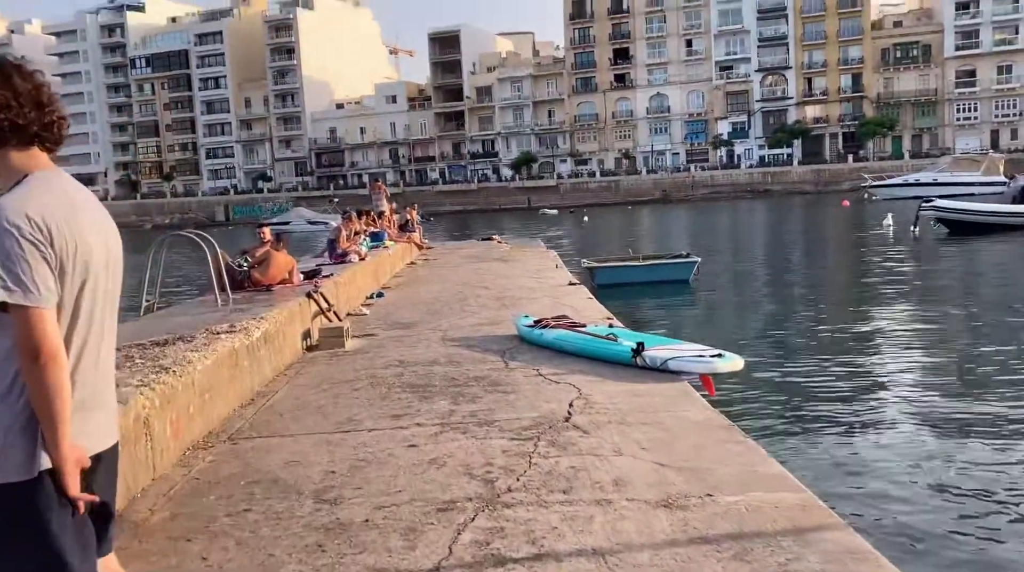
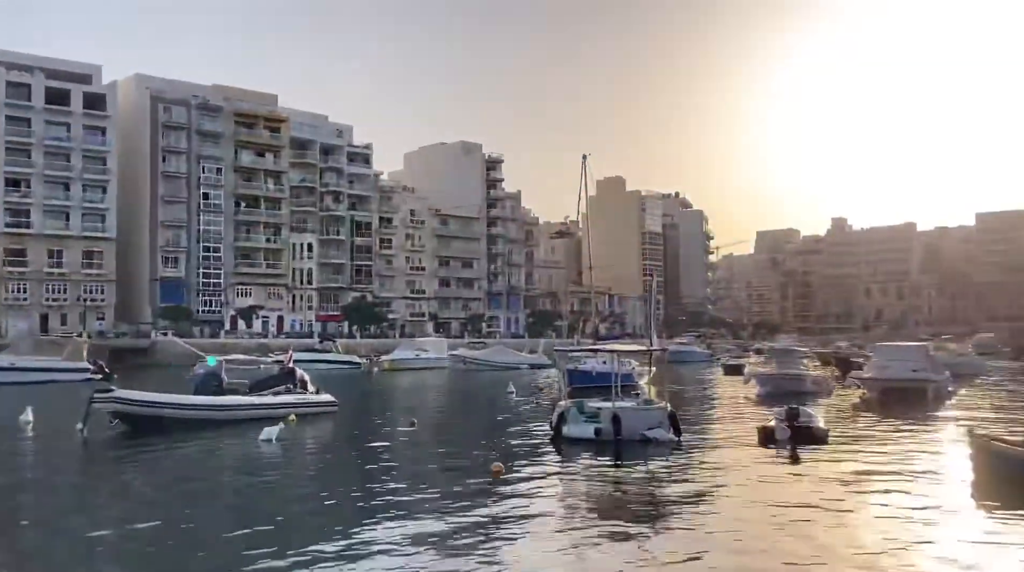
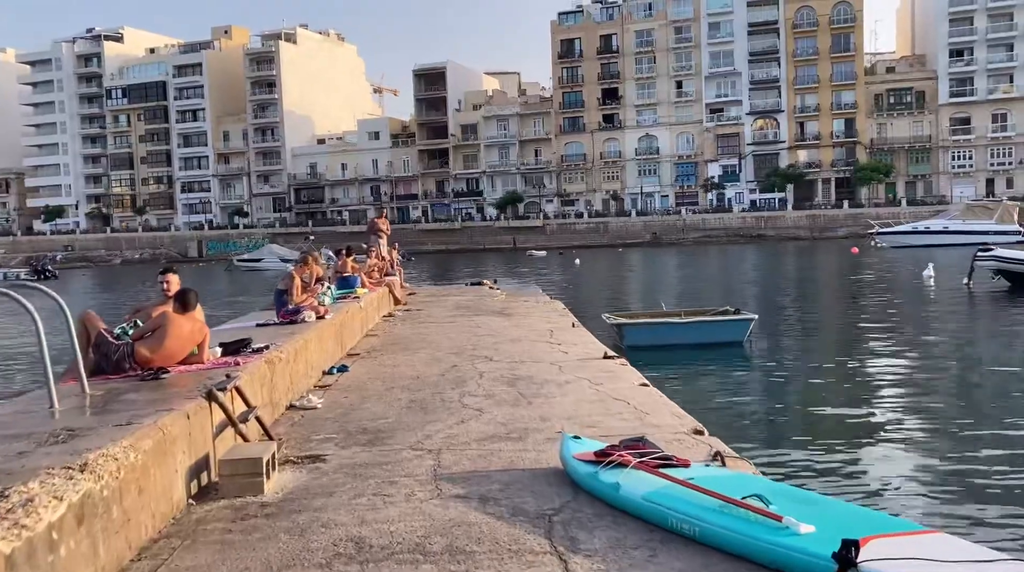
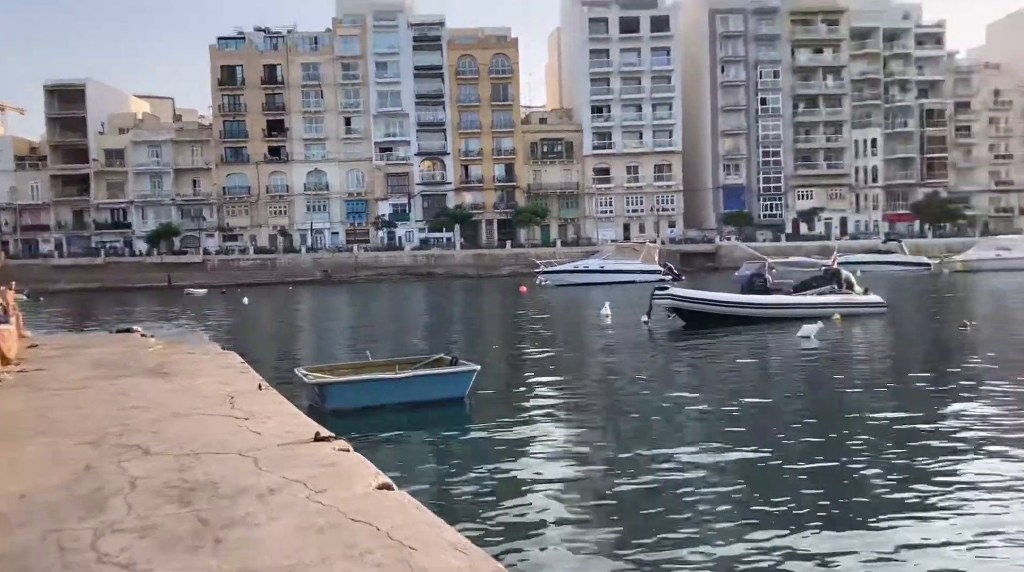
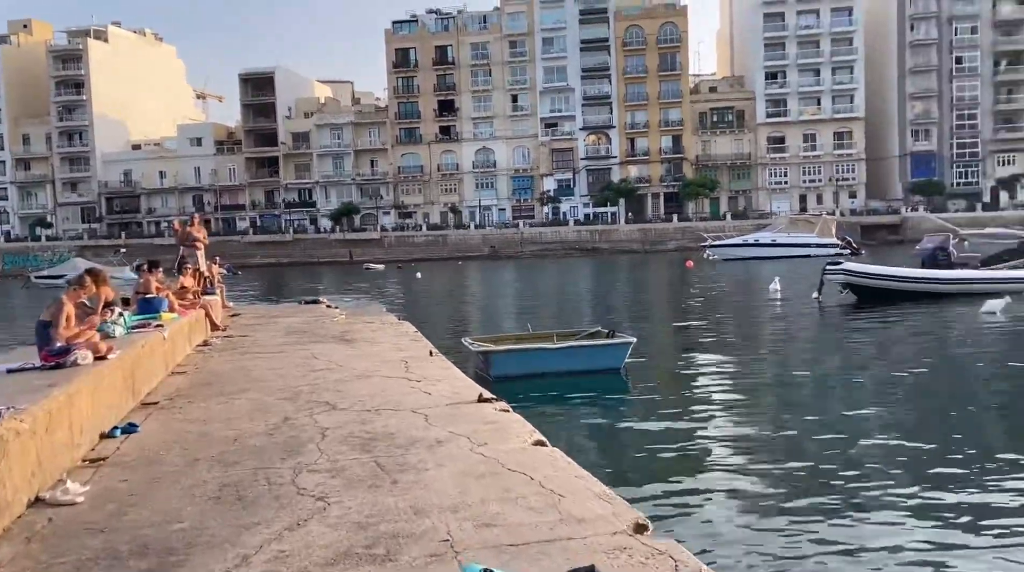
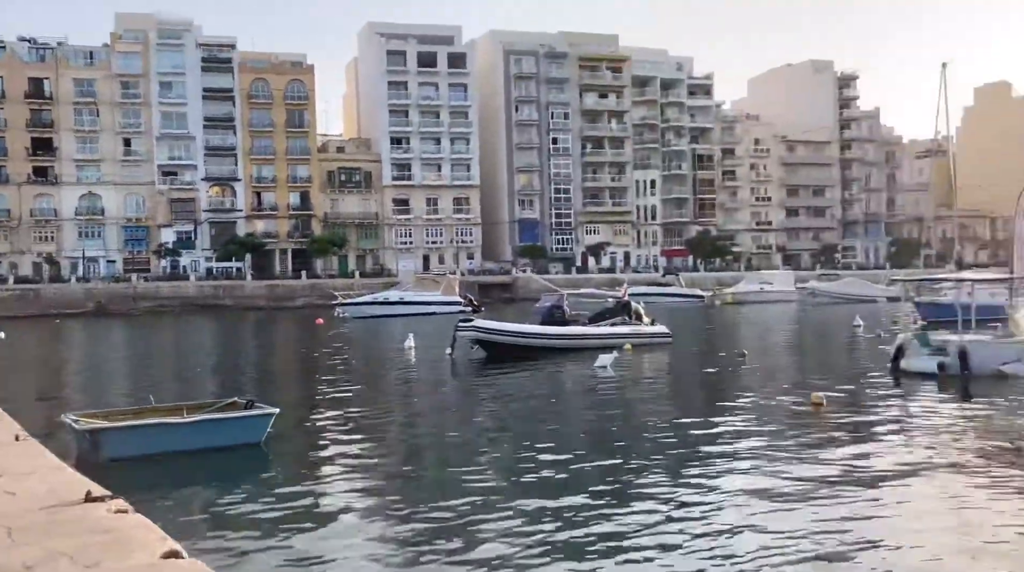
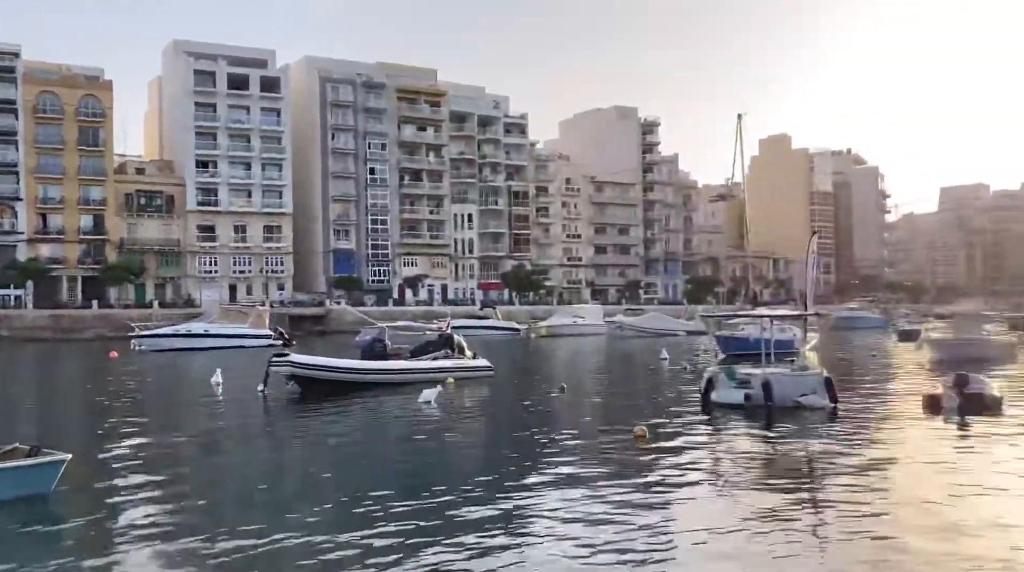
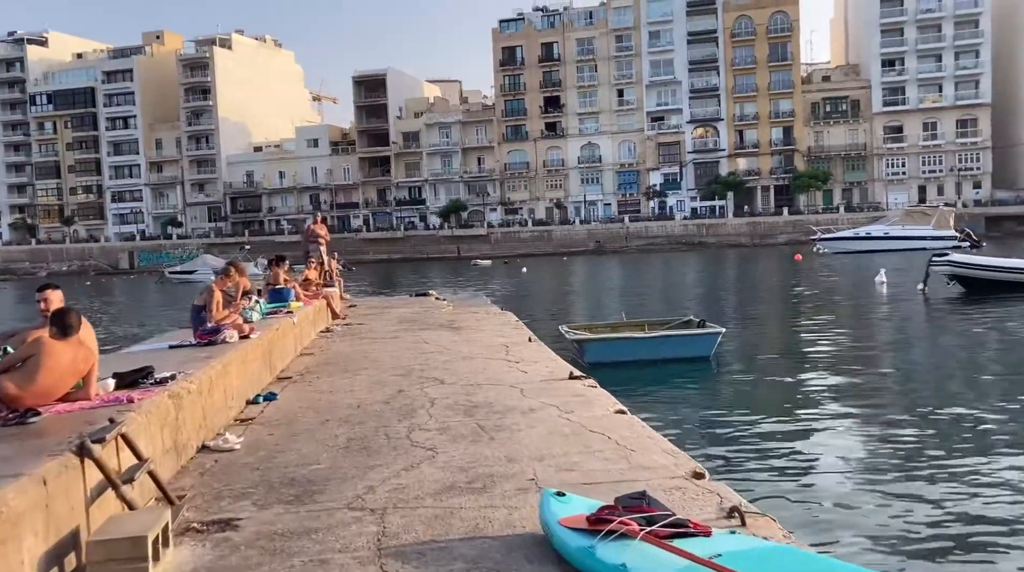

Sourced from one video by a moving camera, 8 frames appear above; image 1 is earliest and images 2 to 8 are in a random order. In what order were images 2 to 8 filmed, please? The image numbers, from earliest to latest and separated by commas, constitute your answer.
3, 8, 5, 4, 6, 7, 2
